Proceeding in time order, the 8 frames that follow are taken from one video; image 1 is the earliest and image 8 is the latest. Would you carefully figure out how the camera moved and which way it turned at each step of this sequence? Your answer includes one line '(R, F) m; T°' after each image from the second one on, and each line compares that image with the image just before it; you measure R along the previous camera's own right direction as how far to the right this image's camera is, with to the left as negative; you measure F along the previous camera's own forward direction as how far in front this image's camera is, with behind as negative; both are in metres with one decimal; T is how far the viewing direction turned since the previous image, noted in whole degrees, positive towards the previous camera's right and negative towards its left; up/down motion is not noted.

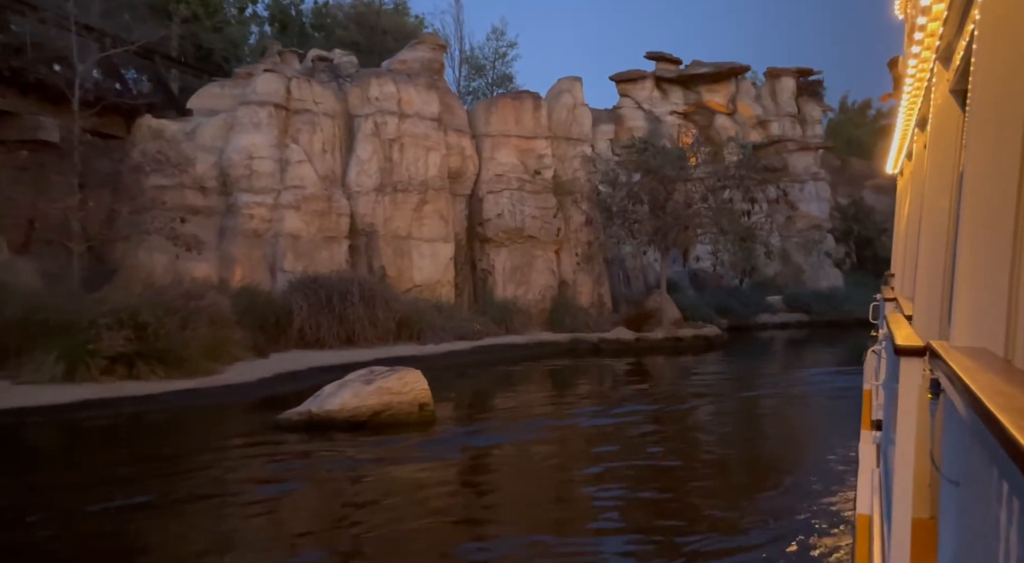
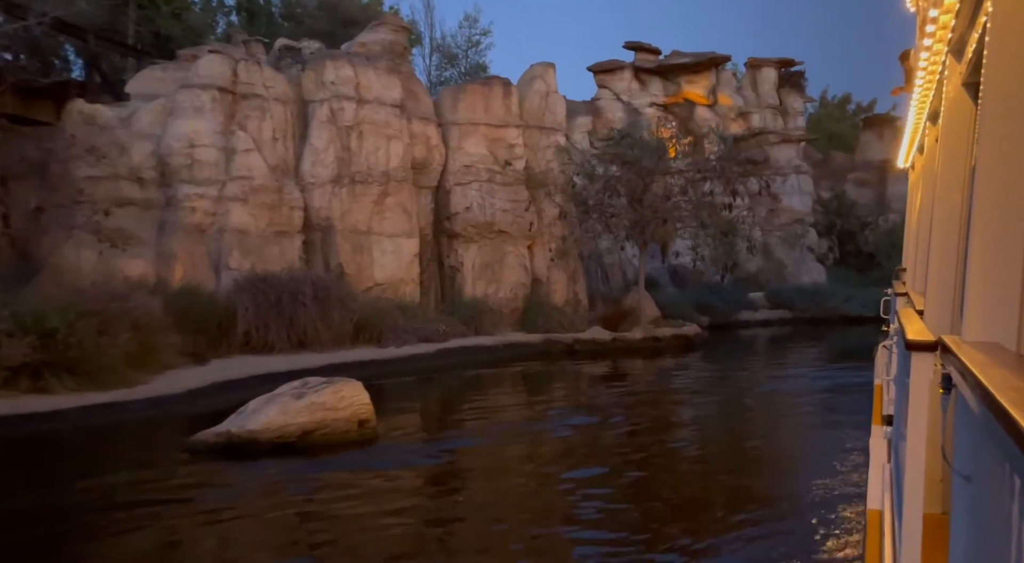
(+0.2, +1.3) m; +1°
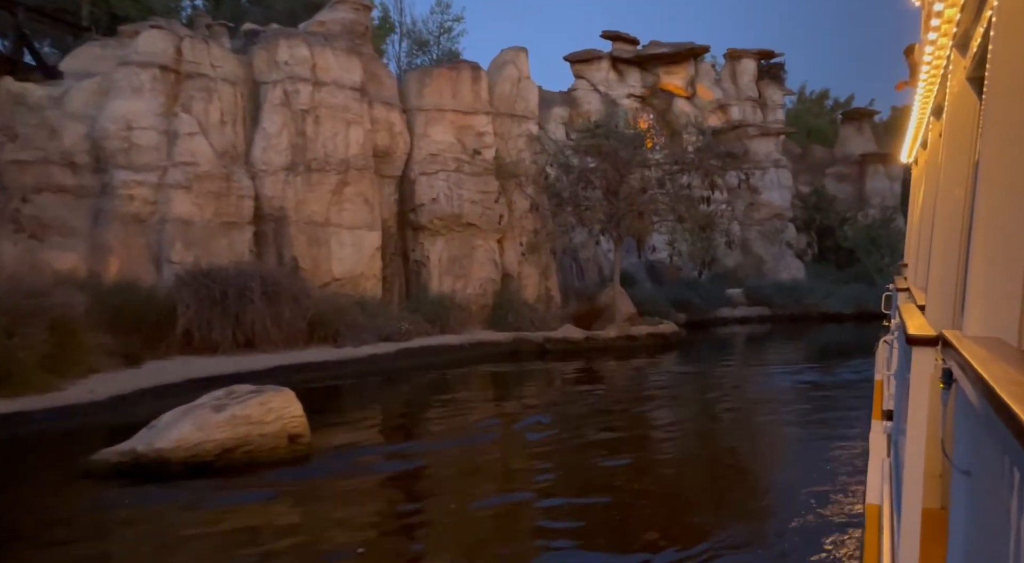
(+0.2, +1.1) m; +1°
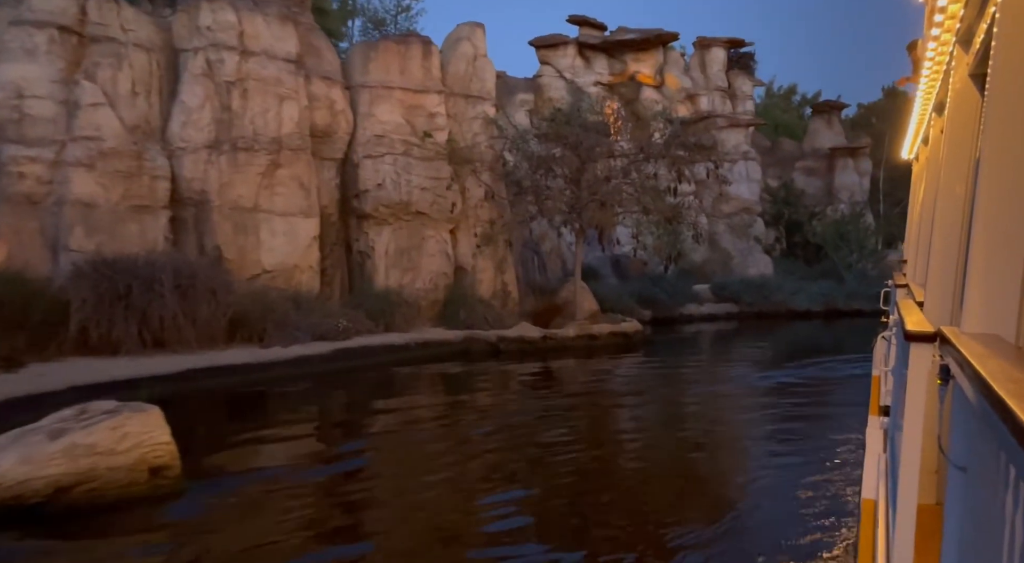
(+0.3, +1.6) m; +2°
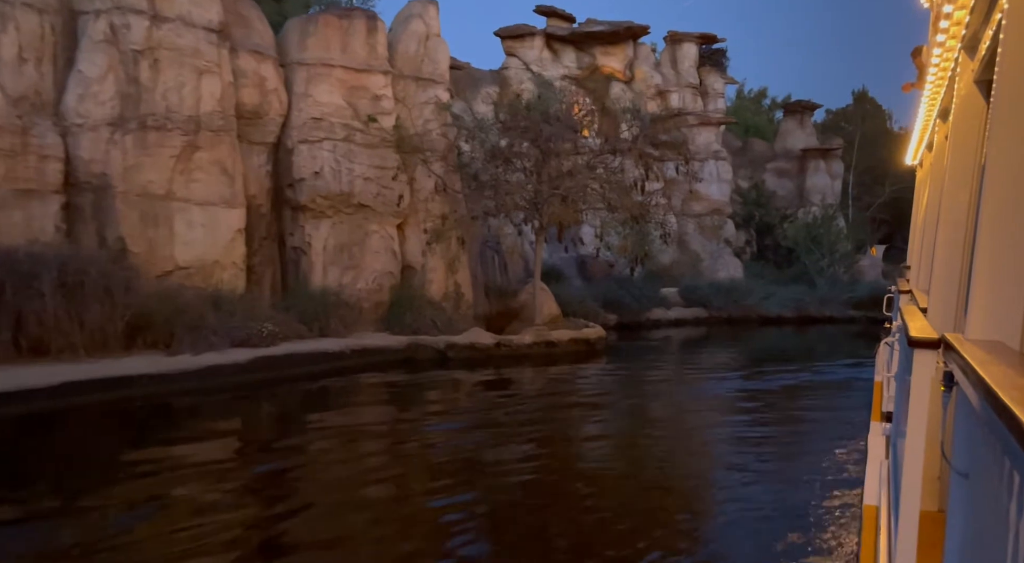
(+0.3, +1.8) m; +2°
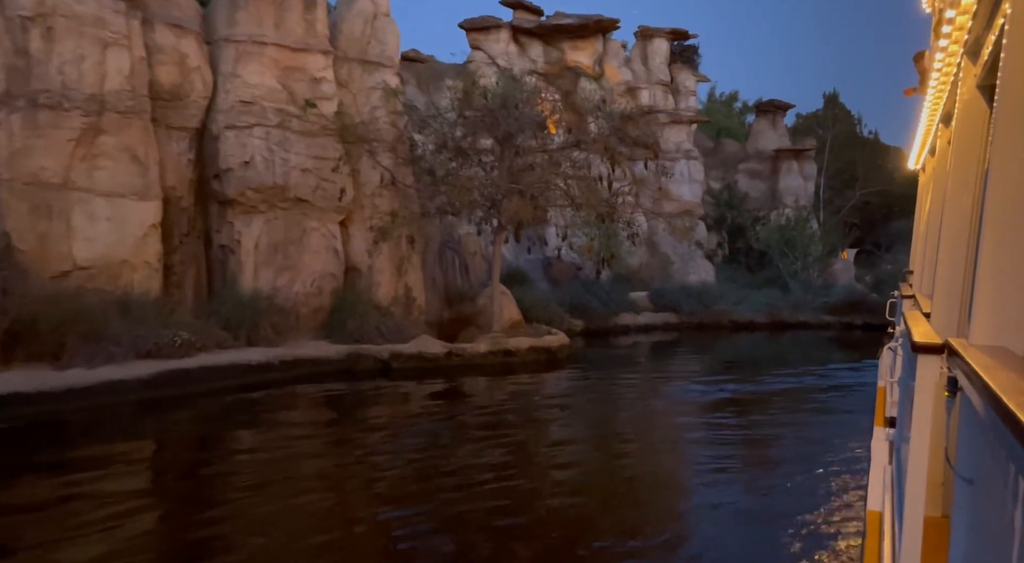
(+0.3, +1.7) m; +2°
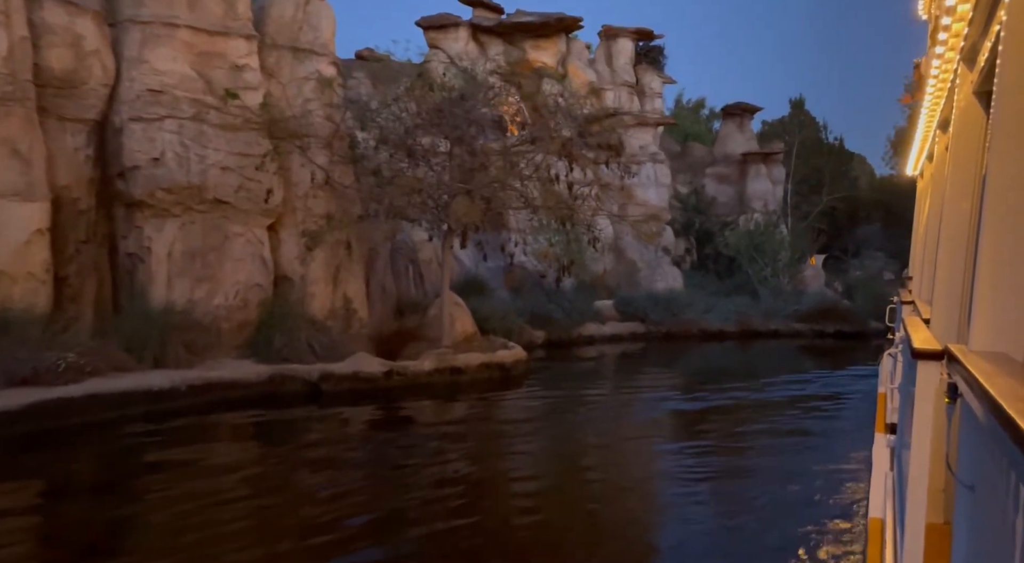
(+0.3, +1.7) m; +2°
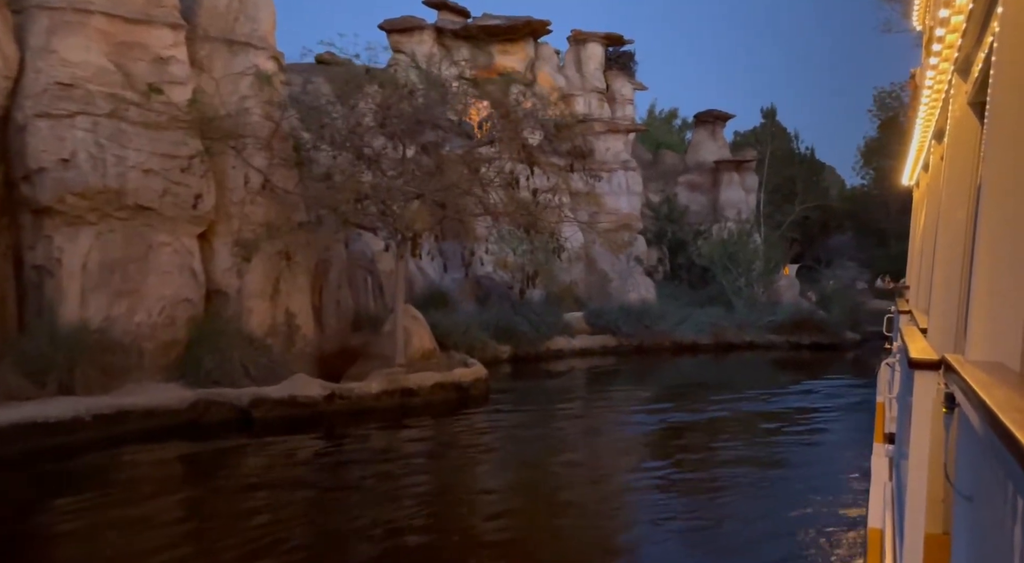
(+0.2, +1.3) m; +1°
